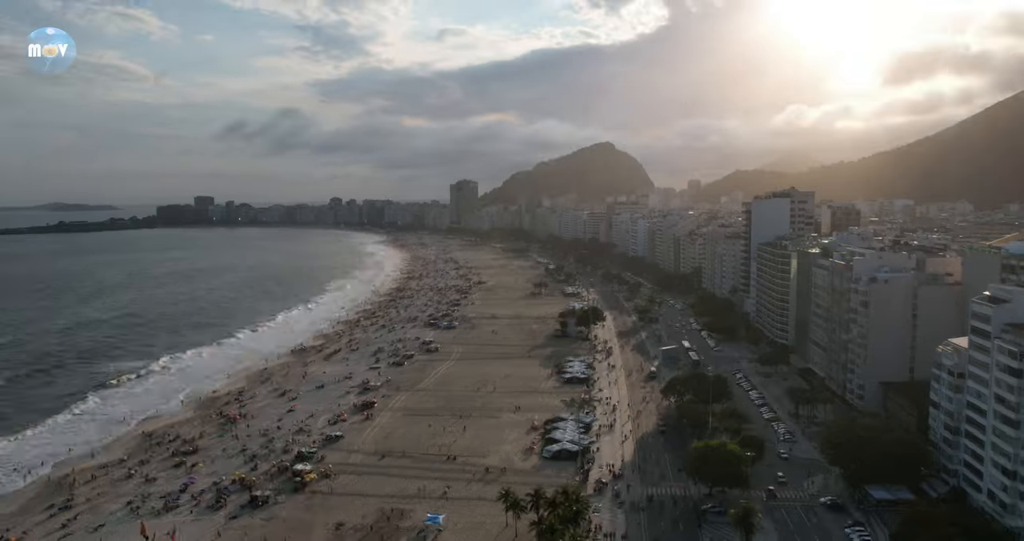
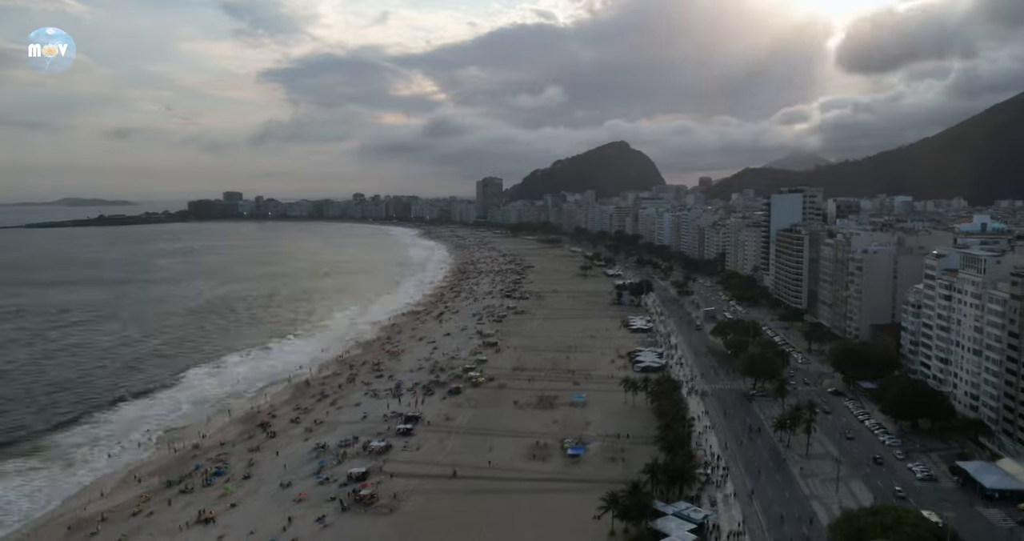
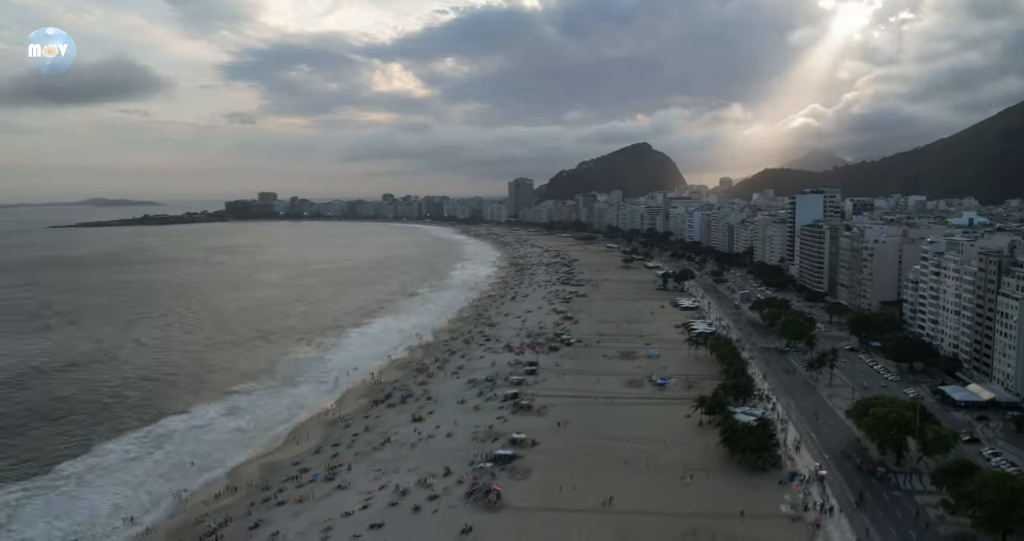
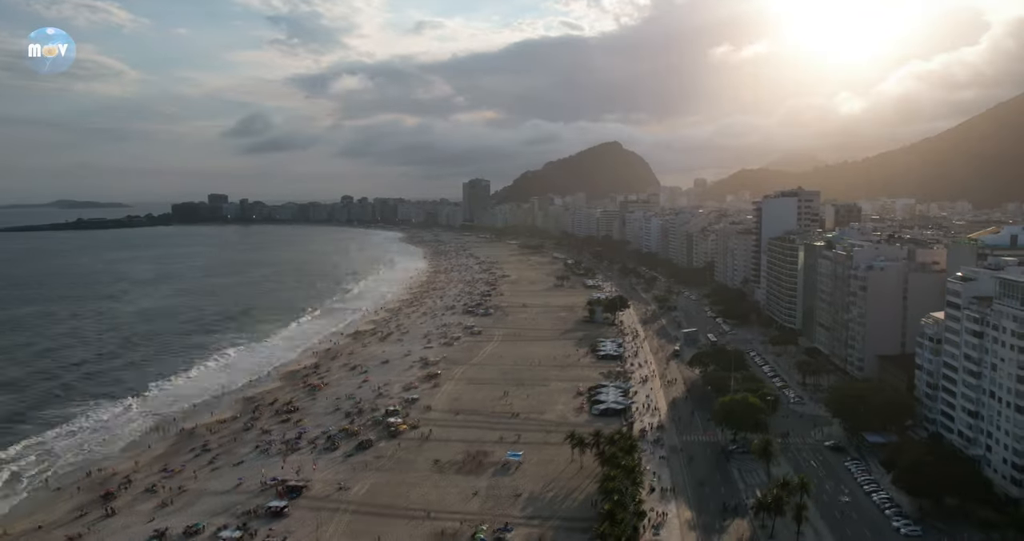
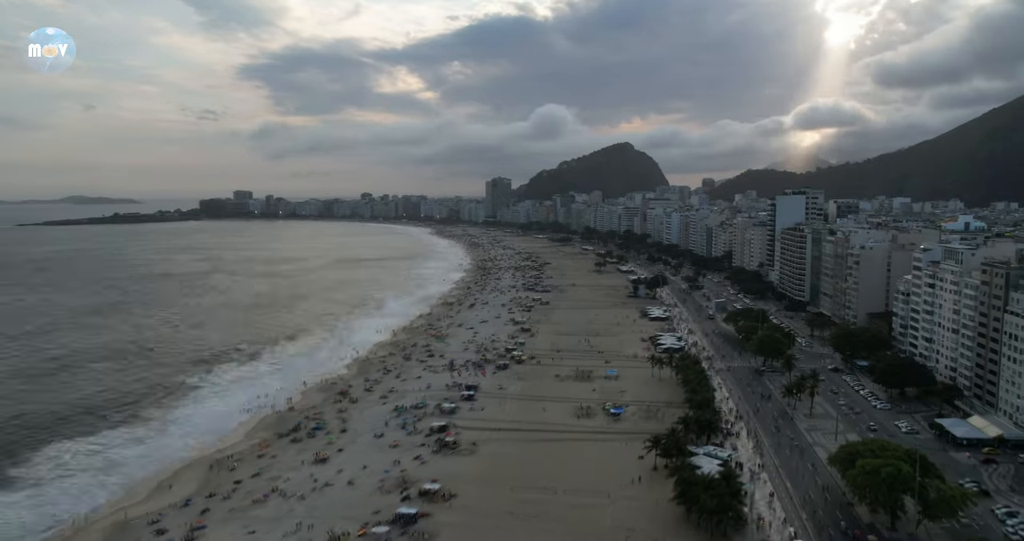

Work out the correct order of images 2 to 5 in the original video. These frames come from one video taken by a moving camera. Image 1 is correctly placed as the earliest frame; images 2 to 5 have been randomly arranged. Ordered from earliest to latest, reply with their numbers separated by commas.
4, 2, 5, 3
